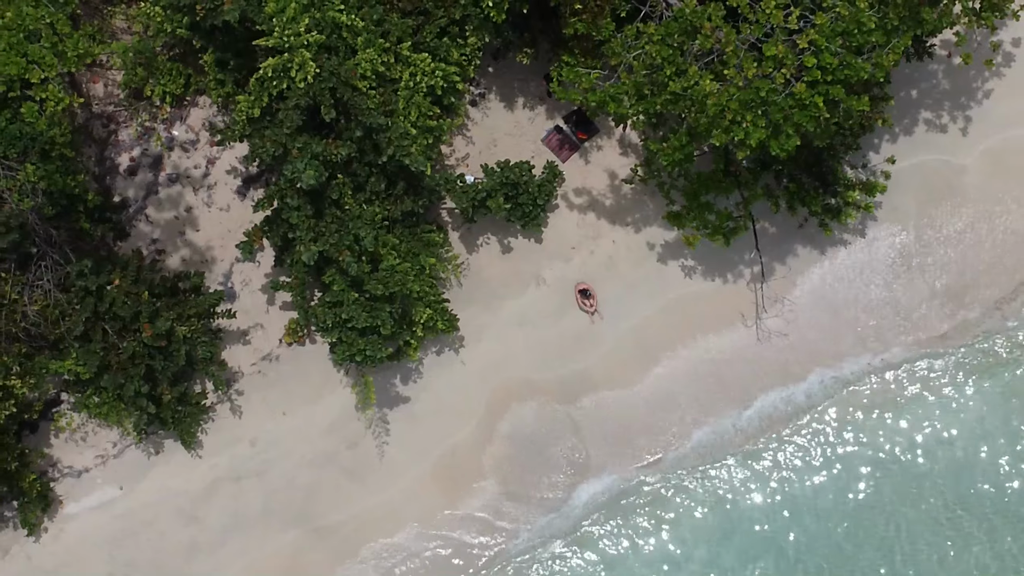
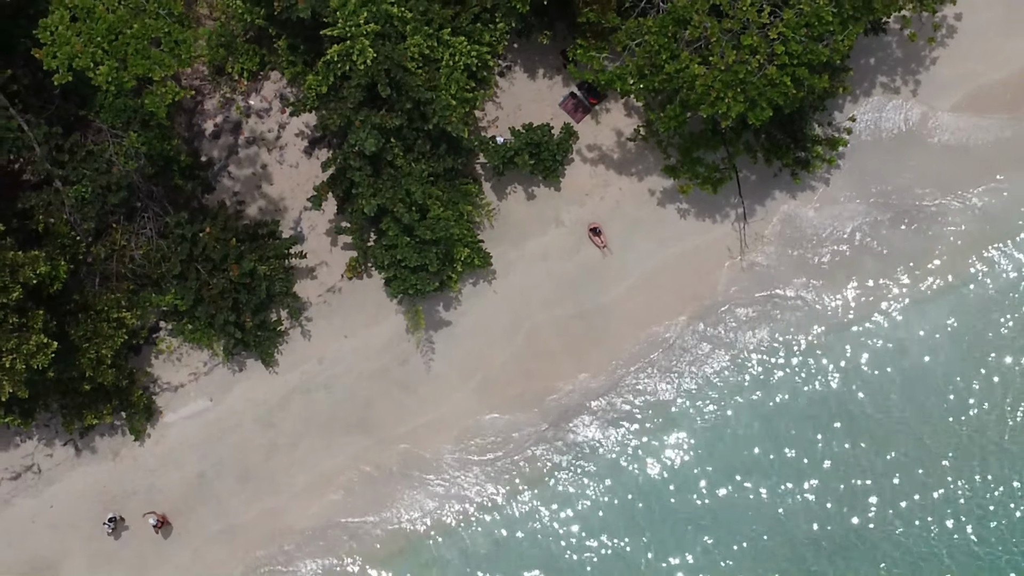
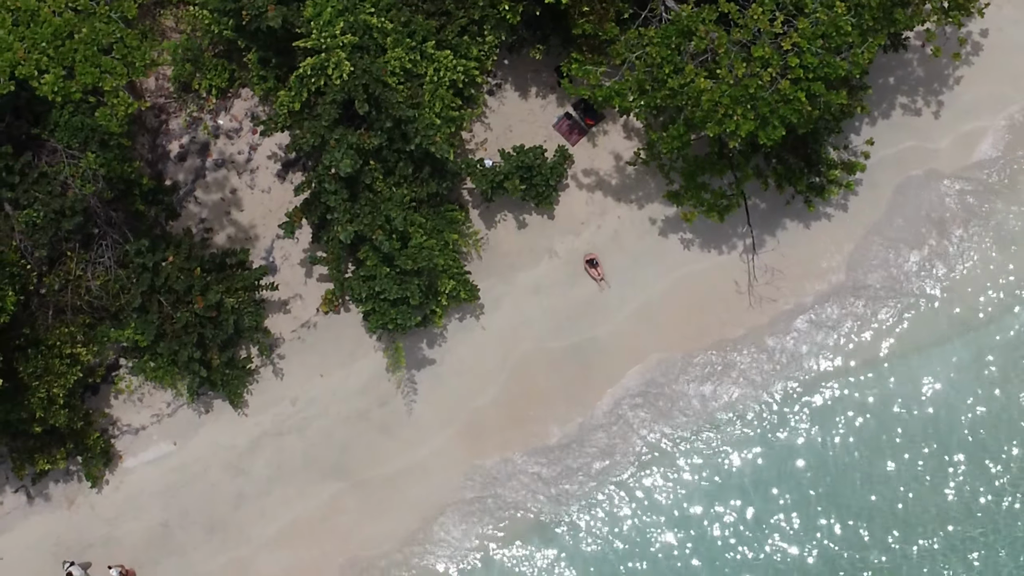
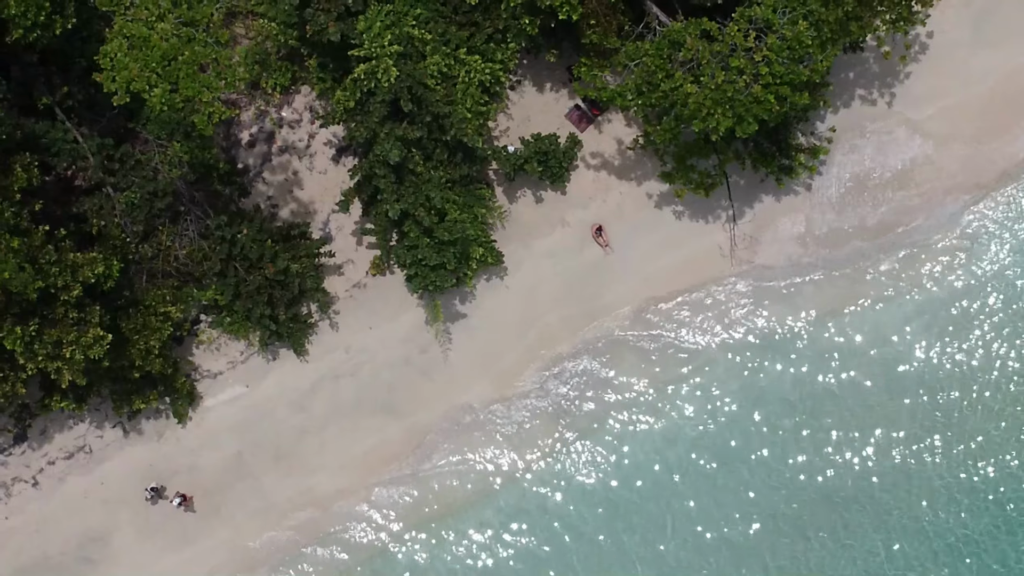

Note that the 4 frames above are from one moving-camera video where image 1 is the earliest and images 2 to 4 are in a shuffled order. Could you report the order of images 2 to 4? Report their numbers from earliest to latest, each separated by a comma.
3, 2, 4
